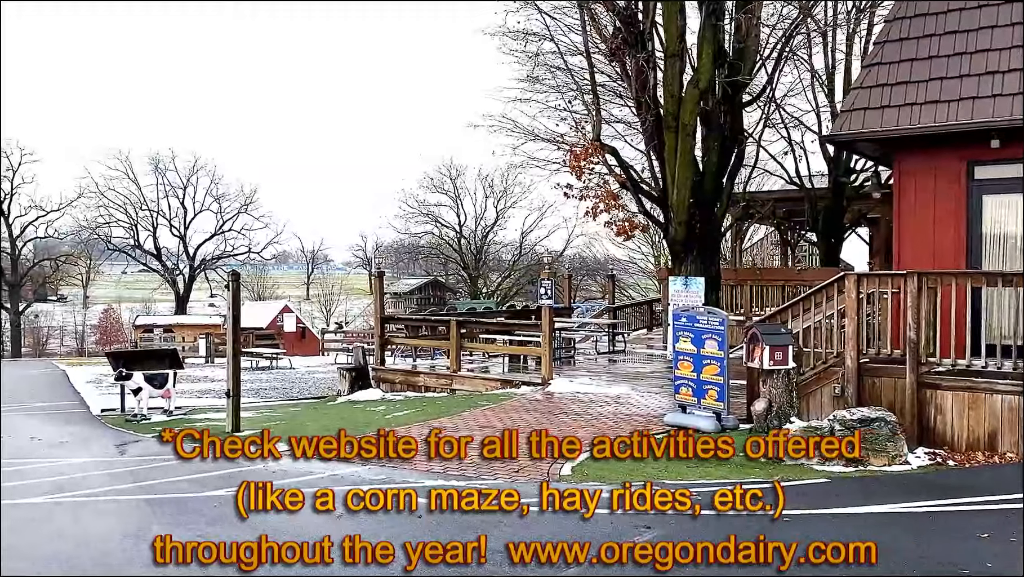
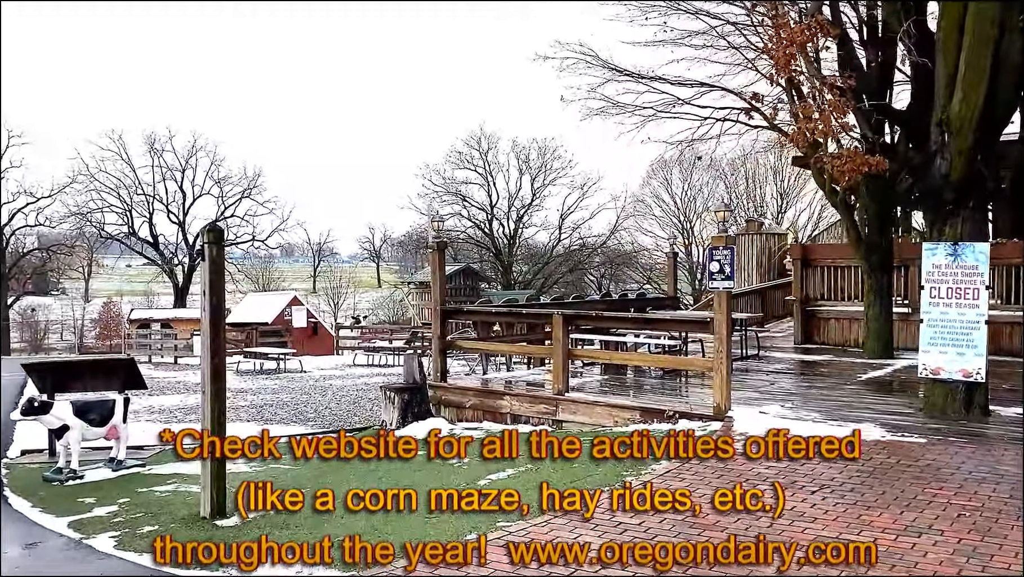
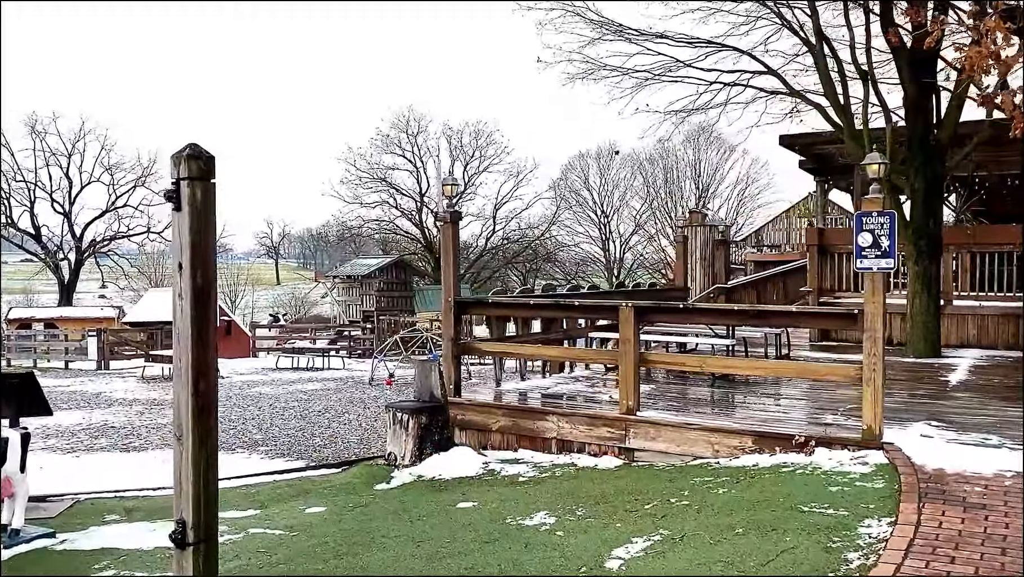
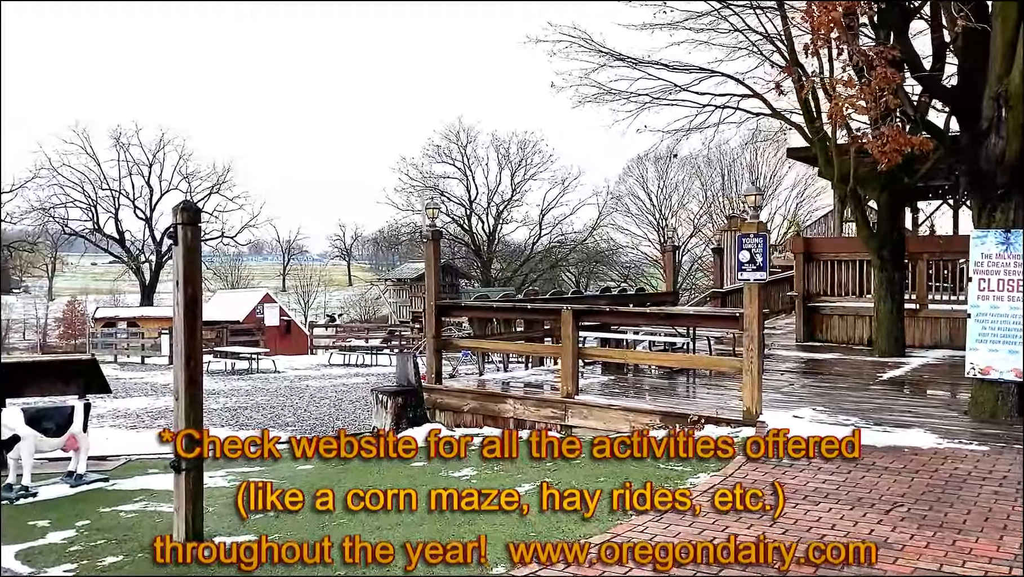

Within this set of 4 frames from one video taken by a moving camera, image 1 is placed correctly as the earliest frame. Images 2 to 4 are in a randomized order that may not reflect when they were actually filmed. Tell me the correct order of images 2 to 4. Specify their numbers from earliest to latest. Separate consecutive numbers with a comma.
2, 4, 3
